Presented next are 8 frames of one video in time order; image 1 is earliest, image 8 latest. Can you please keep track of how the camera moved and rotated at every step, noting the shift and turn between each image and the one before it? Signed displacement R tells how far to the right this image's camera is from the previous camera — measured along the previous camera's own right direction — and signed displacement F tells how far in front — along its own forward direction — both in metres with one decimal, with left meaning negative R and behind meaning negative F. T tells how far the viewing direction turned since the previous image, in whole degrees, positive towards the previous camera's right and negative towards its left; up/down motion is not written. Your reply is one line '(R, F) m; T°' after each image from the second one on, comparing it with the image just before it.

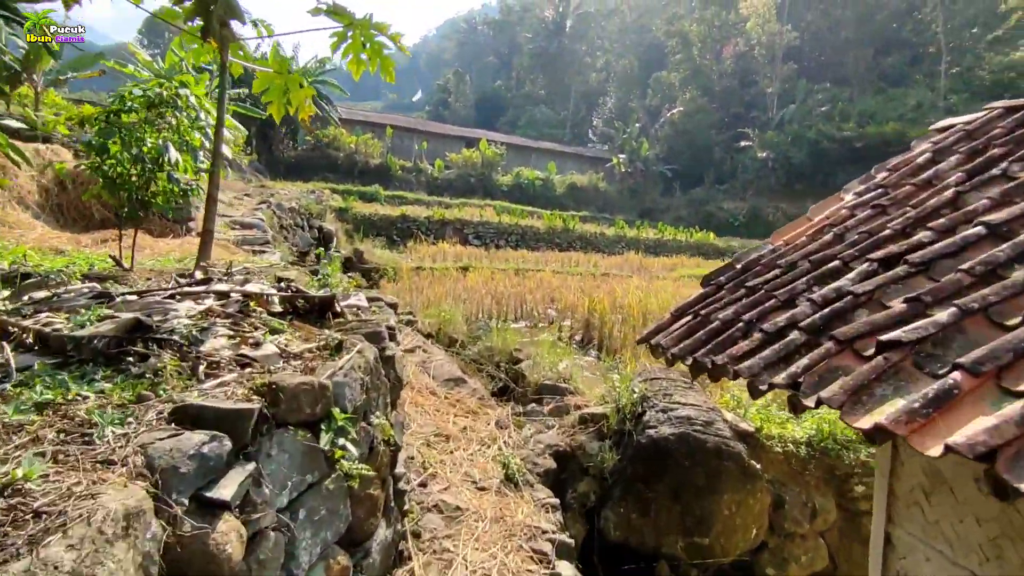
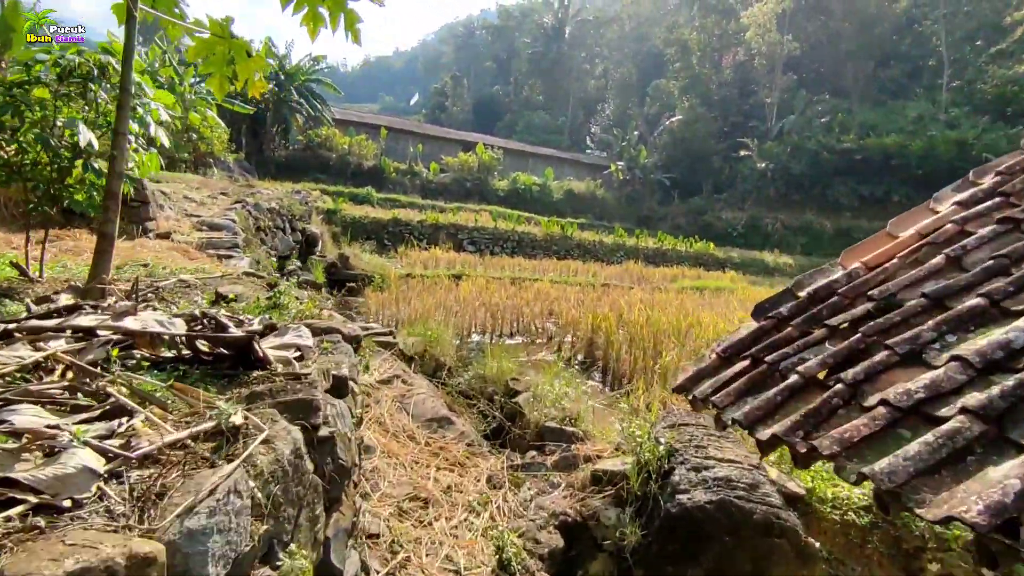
(0.0, +0.7) m; +1°
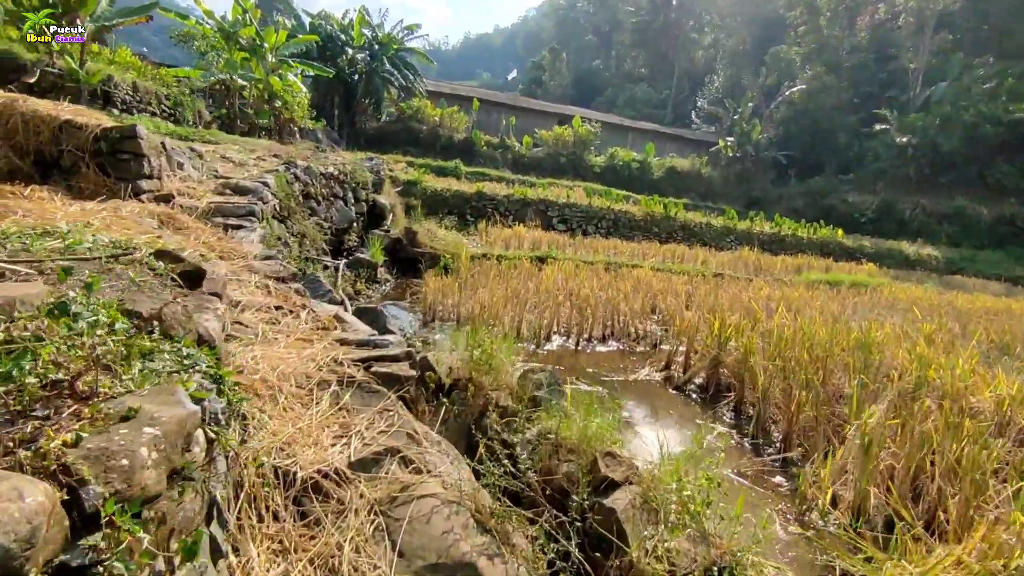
(0.0, +1.8) m; -9°
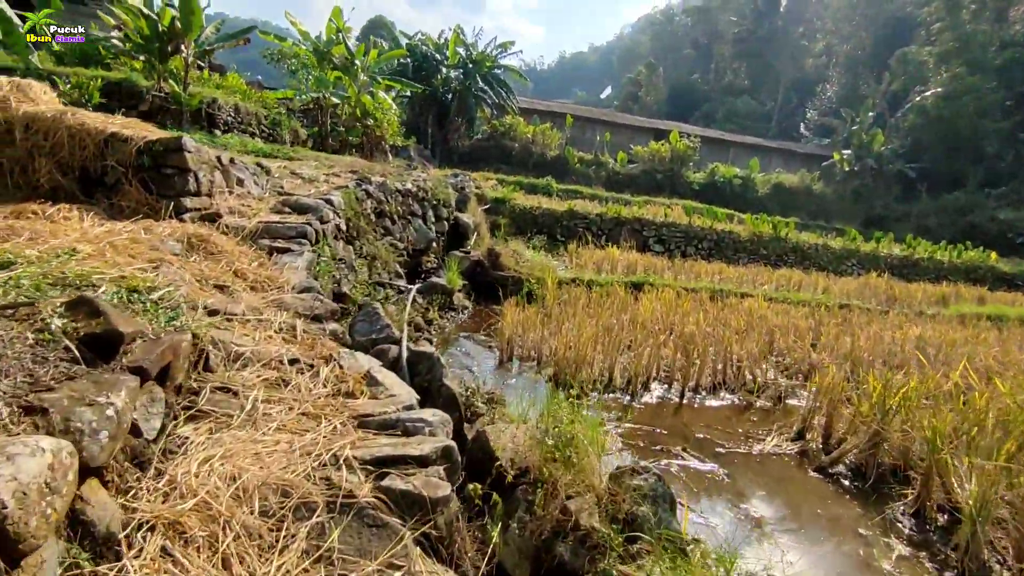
(0.0, +0.9) m; -9°
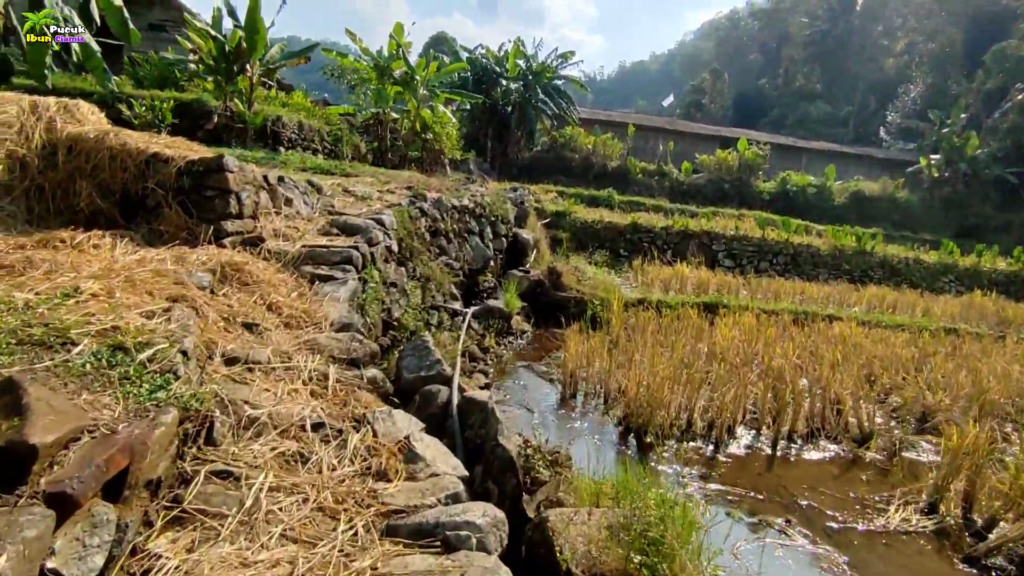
(0.0, +0.5) m; -6°
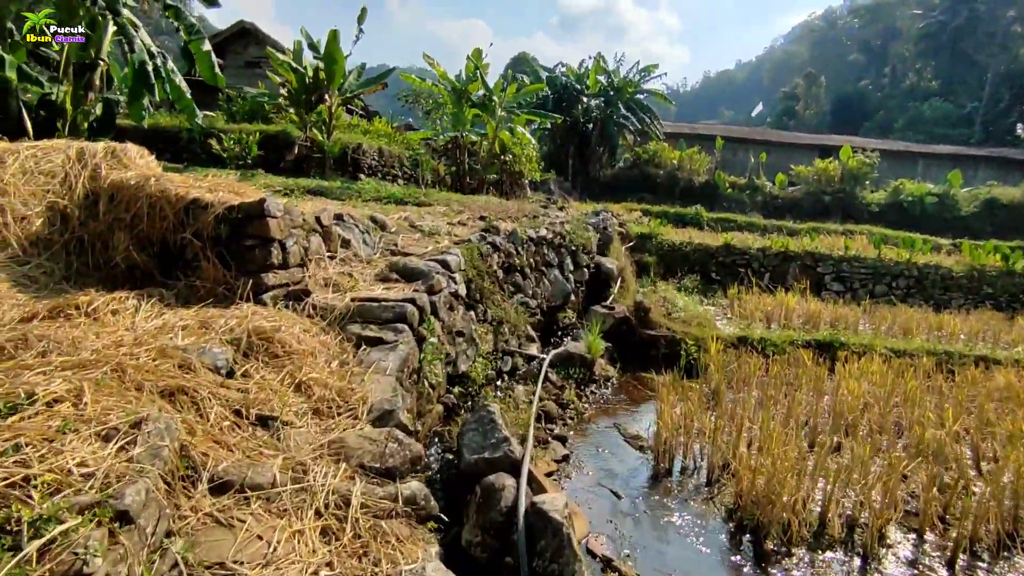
(0.0, +0.7) m; -8°
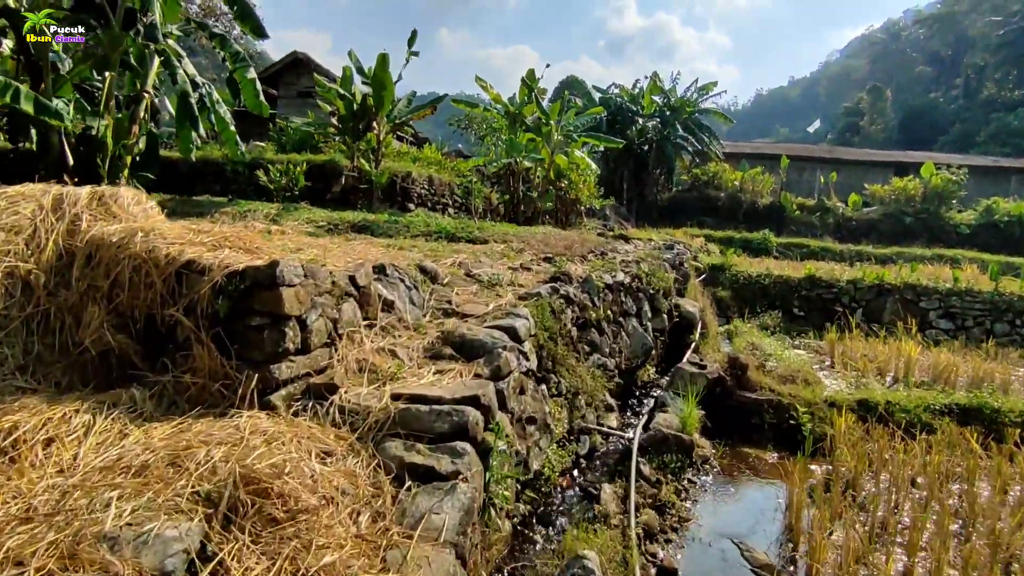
(-0.2, +1.0) m; -5°
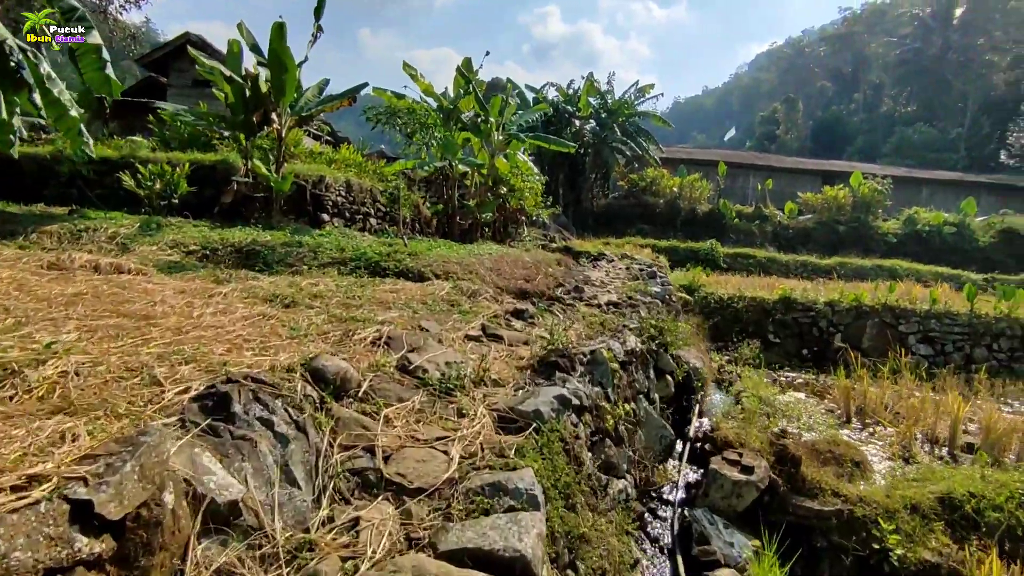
(-0.2, +2.0) m; +7°
